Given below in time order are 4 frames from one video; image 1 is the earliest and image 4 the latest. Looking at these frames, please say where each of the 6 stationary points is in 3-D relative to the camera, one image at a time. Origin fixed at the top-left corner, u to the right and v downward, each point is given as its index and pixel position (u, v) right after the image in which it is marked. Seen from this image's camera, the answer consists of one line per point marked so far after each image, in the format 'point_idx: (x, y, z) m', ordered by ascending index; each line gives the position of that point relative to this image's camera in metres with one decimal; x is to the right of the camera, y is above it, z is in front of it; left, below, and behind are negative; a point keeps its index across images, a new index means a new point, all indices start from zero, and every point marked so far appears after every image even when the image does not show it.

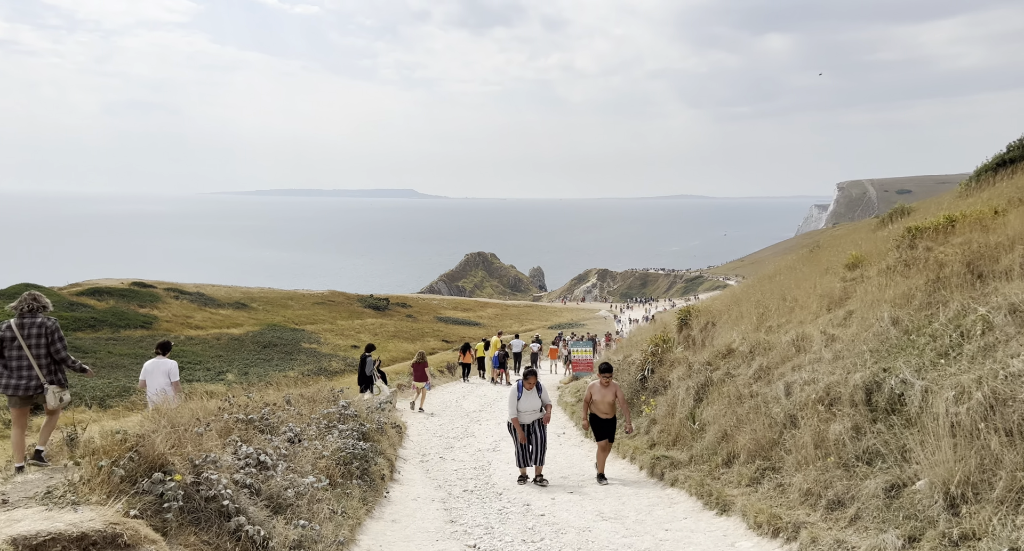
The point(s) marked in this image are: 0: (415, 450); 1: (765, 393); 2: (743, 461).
0: (-2.1, -3.8, +16.5) m
1: (+3.7, -1.7, +11.3) m
2: (+3.0, -2.4, +10.0) m
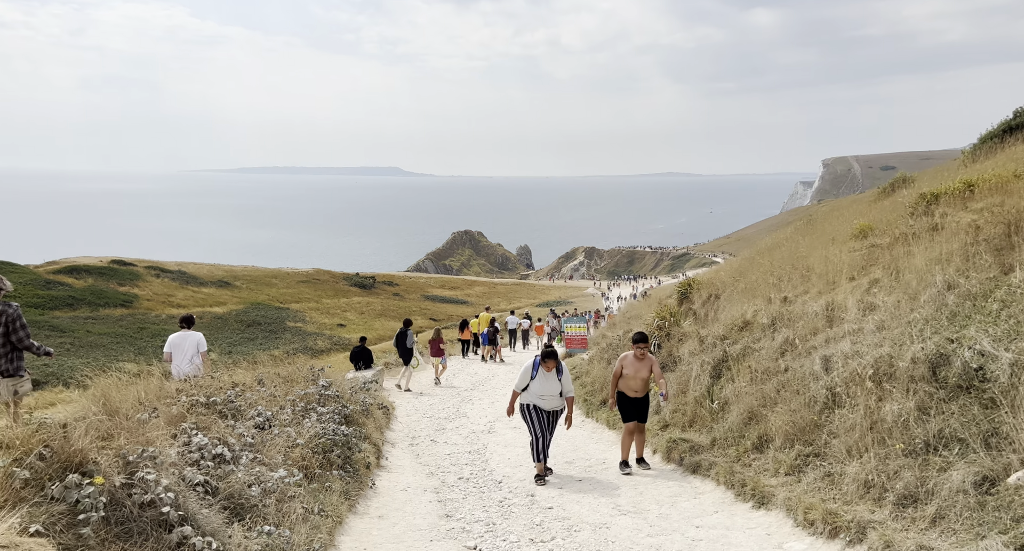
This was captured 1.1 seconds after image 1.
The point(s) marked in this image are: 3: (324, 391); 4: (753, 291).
0: (-2.2, -3.1, +15.3) m
1: (+3.7, -1.2, +10.1) m
2: (+3.1, -2.0, +8.8) m
3: (-2.9, -1.8, +11.9) m
4: (+5.9, -0.4, +18.7) m
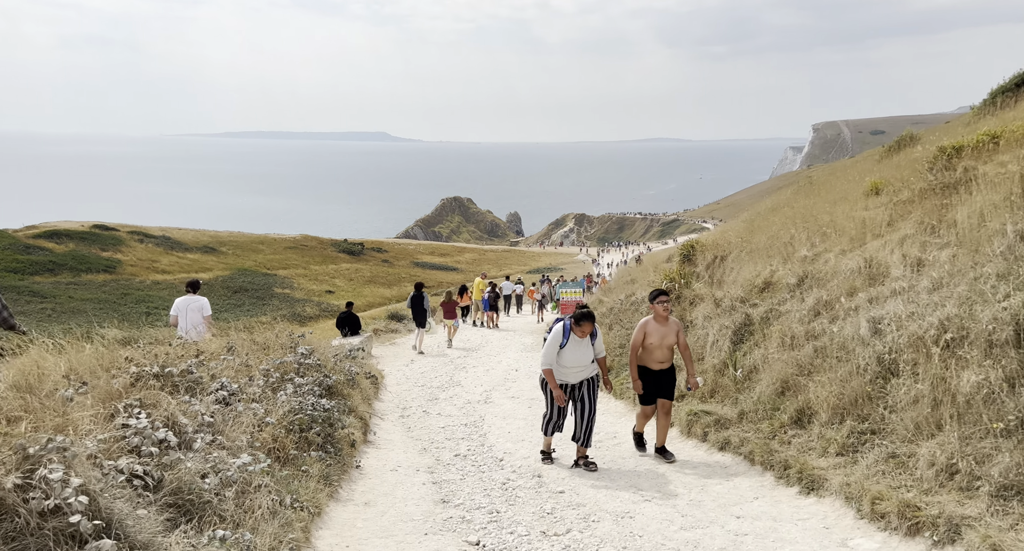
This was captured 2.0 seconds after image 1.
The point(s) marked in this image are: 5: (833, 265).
0: (-2.2, -2.4, +14.1) m
1: (+3.8, -0.7, +8.9) m
2: (+3.1, -1.5, +7.7) m
3: (-2.9, -1.2, +10.7) m
4: (+5.8, +0.5, +17.5) m
5: (+4.8, +0.2, +11.5) m
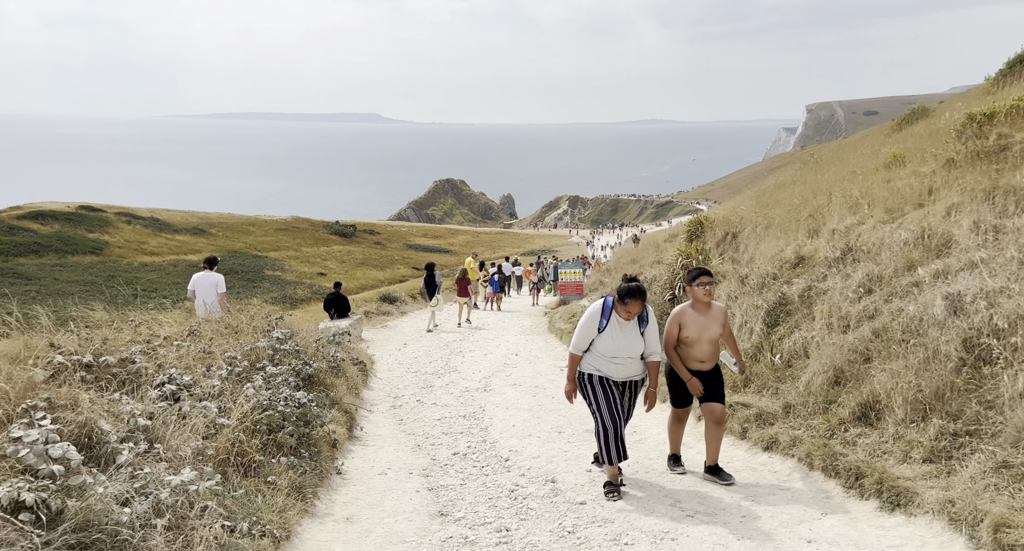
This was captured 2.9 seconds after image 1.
0: (-2.1, -2.0, +12.8) m
1: (+3.9, -0.4, +7.6) m
2: (+3.2, -1.2, +6.4) m
3: (-2.8, -0.8, +9.4) m
4: (+5.8, +1.0, +16.2) m
5: (+4.9, +0.5, +10.2) m
